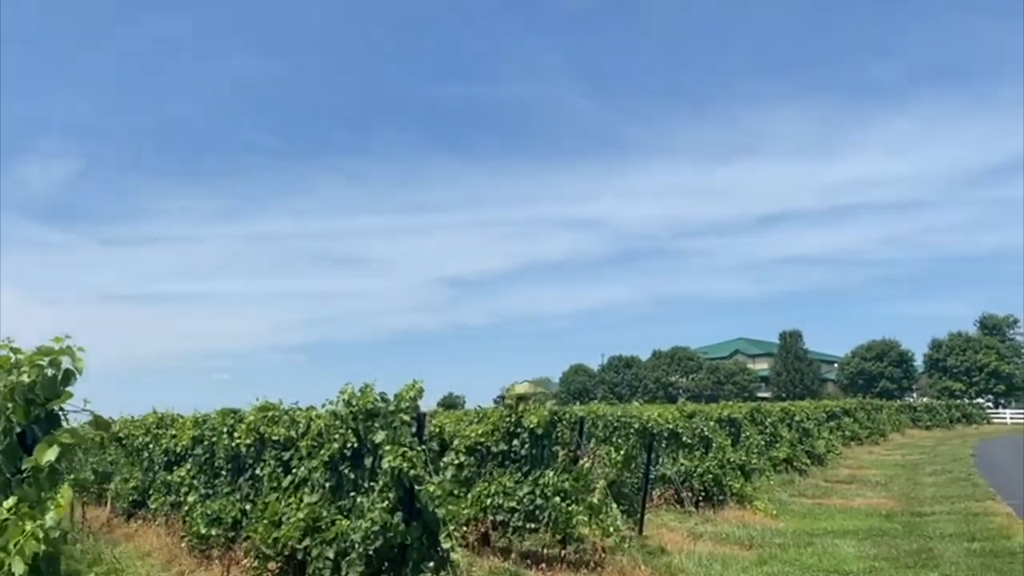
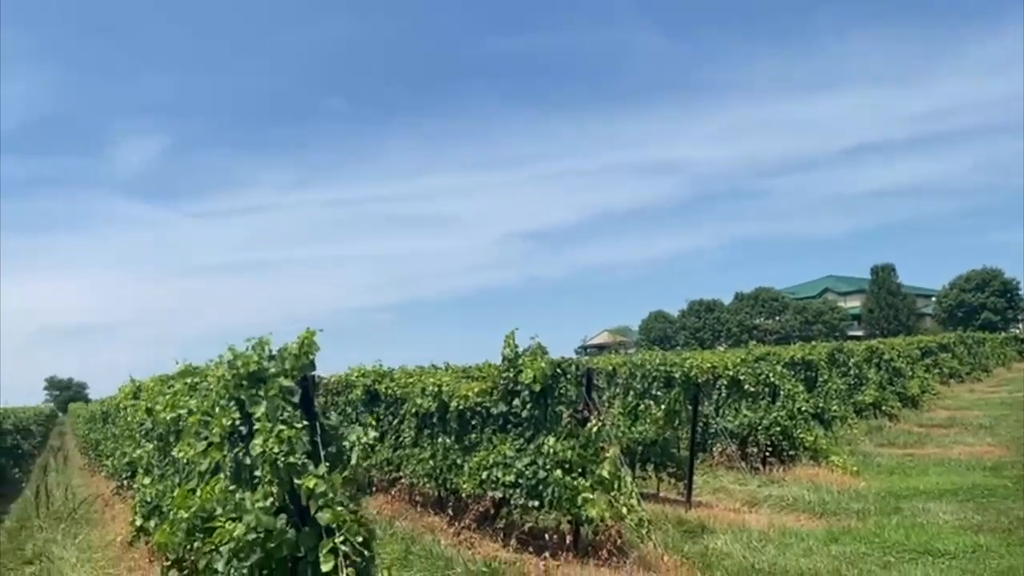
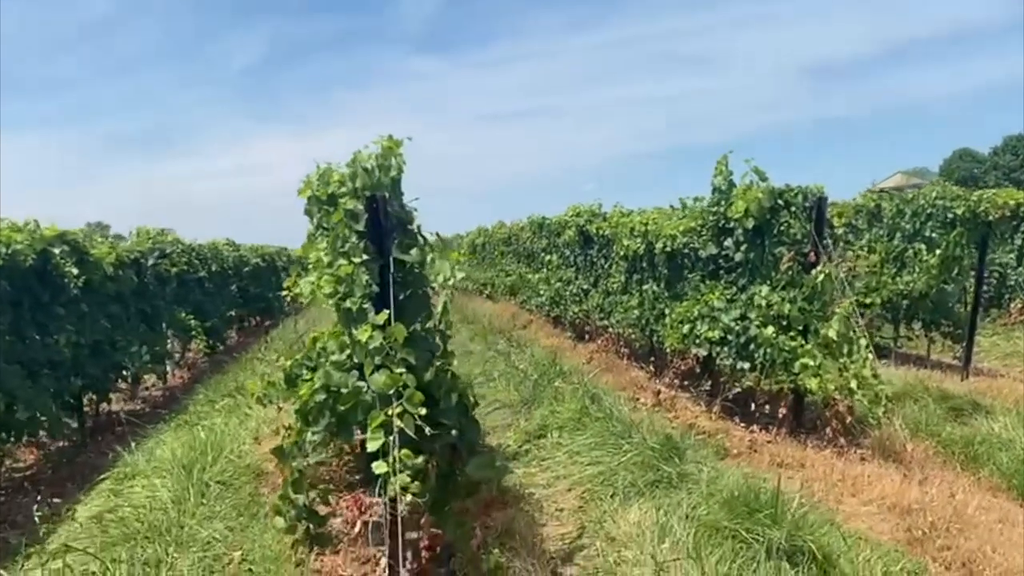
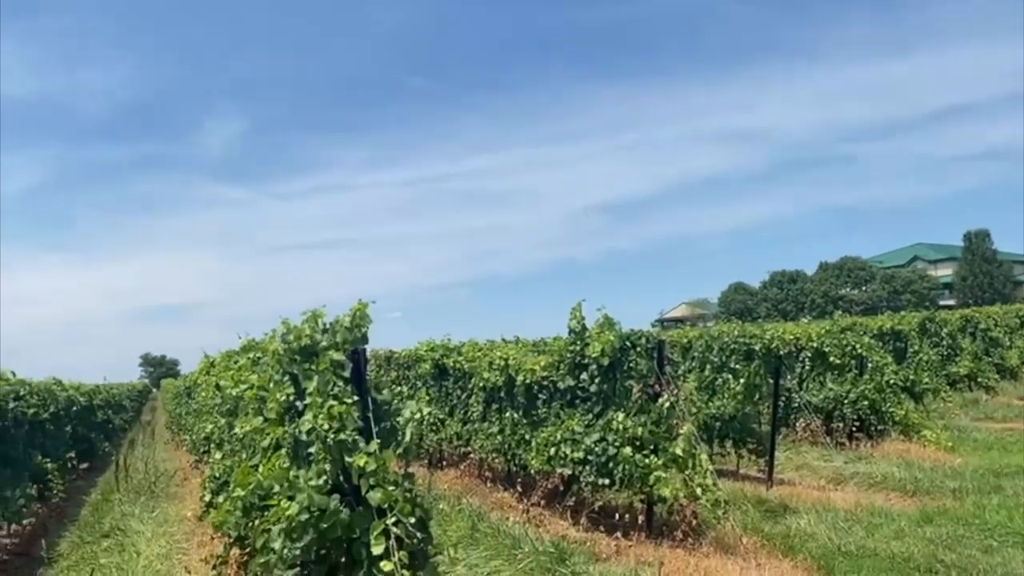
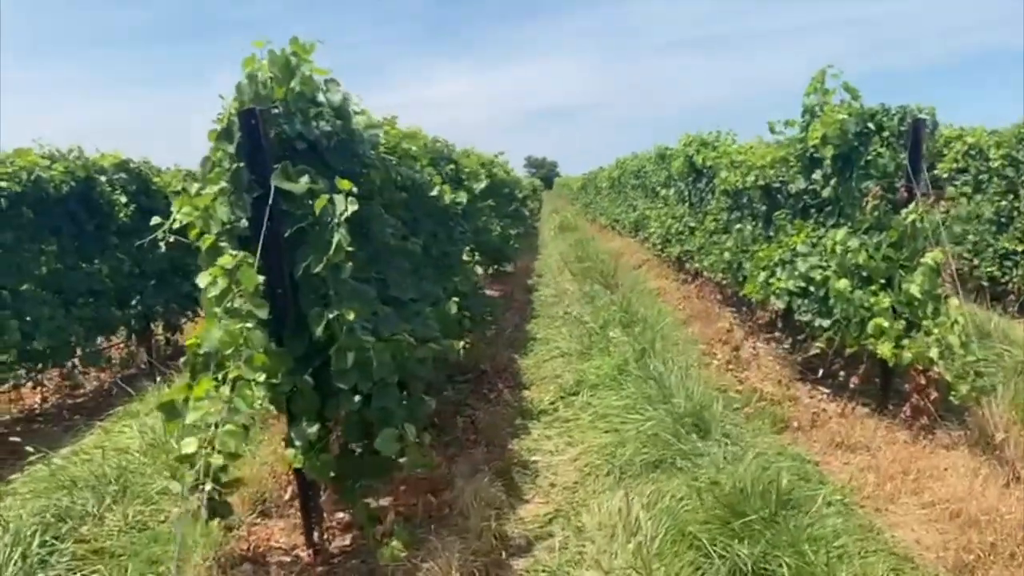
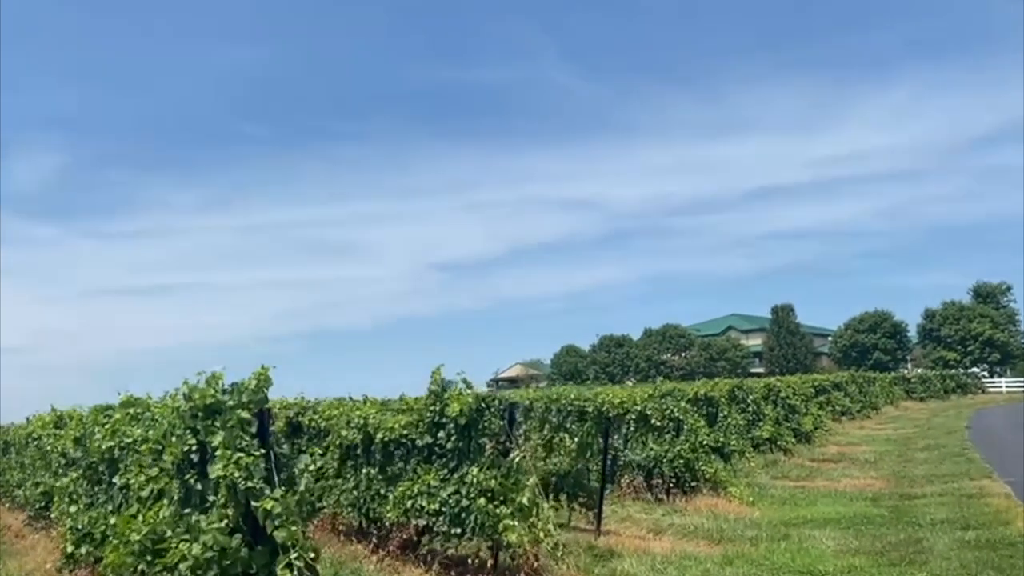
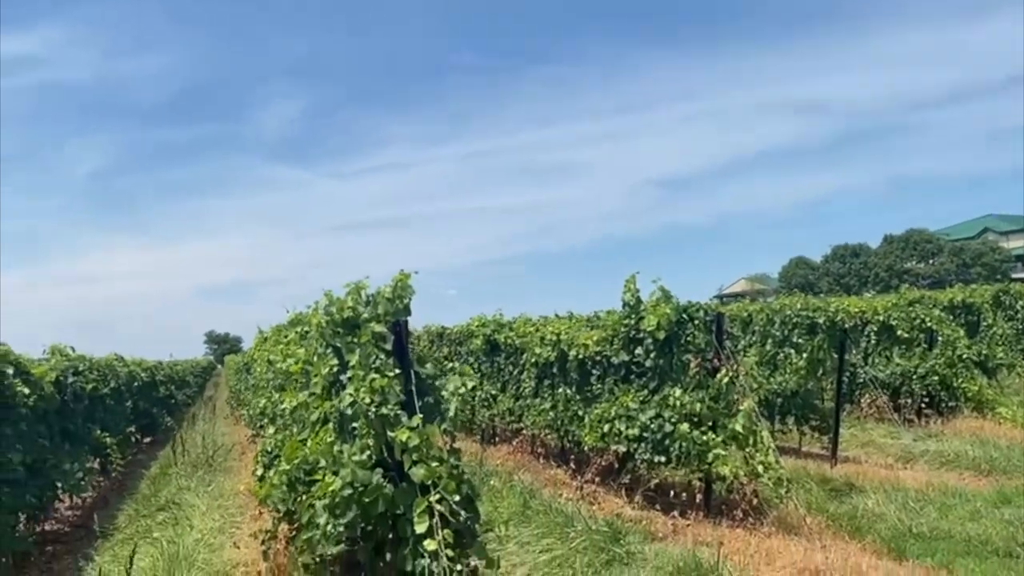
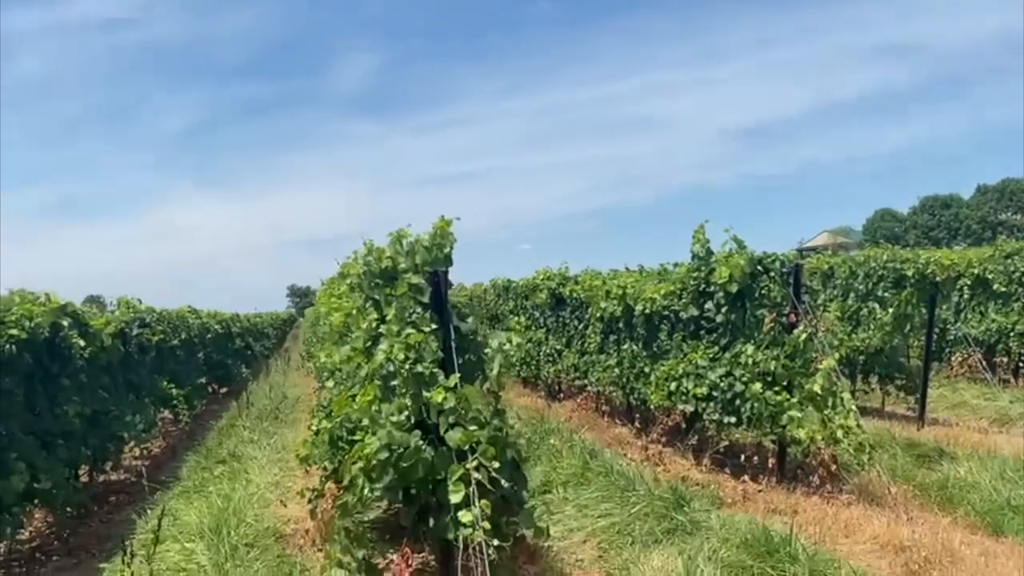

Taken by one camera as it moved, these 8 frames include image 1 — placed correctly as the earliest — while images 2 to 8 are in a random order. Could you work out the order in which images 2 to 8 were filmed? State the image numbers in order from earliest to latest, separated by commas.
6, 2, 4, 7, 8, 3, 5
